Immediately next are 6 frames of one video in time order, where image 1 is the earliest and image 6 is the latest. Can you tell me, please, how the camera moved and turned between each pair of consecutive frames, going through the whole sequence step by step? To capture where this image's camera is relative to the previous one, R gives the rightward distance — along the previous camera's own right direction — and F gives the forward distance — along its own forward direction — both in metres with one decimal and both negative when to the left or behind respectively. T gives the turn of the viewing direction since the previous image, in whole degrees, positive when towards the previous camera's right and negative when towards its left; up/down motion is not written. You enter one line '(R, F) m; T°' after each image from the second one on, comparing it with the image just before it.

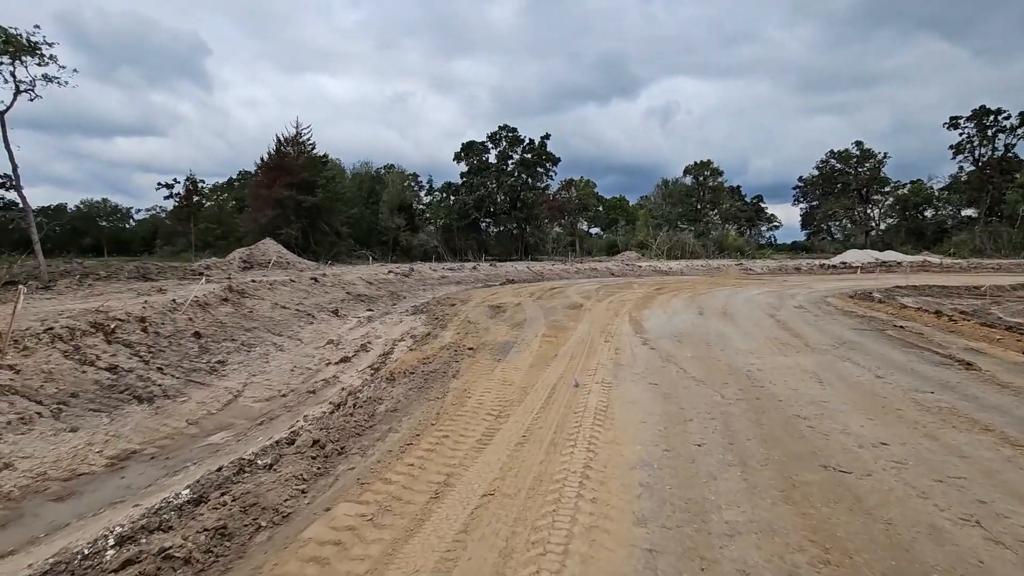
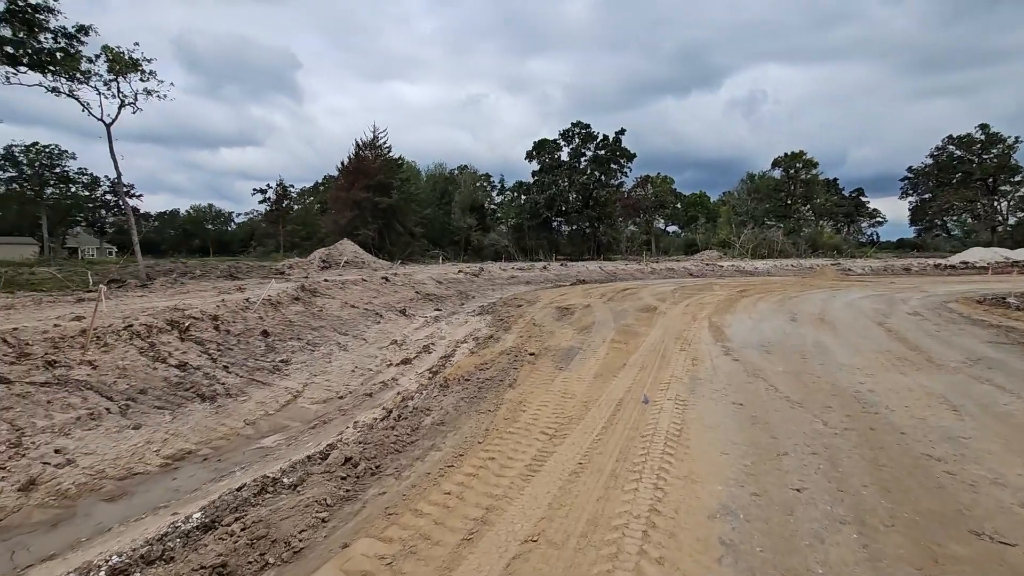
(+0.1, +0.5) m; -8°
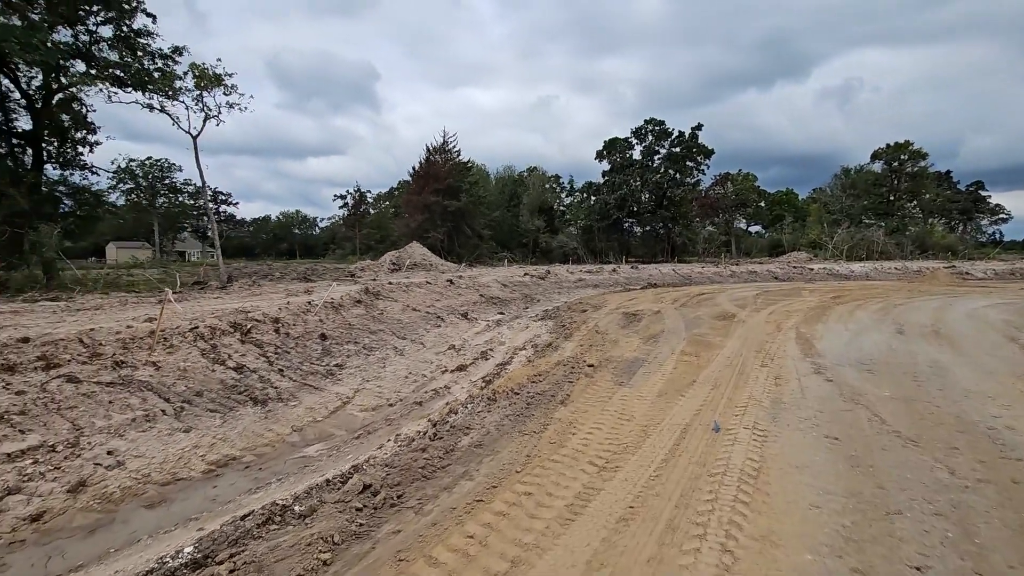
(+0.2, +0.4) m; -8°
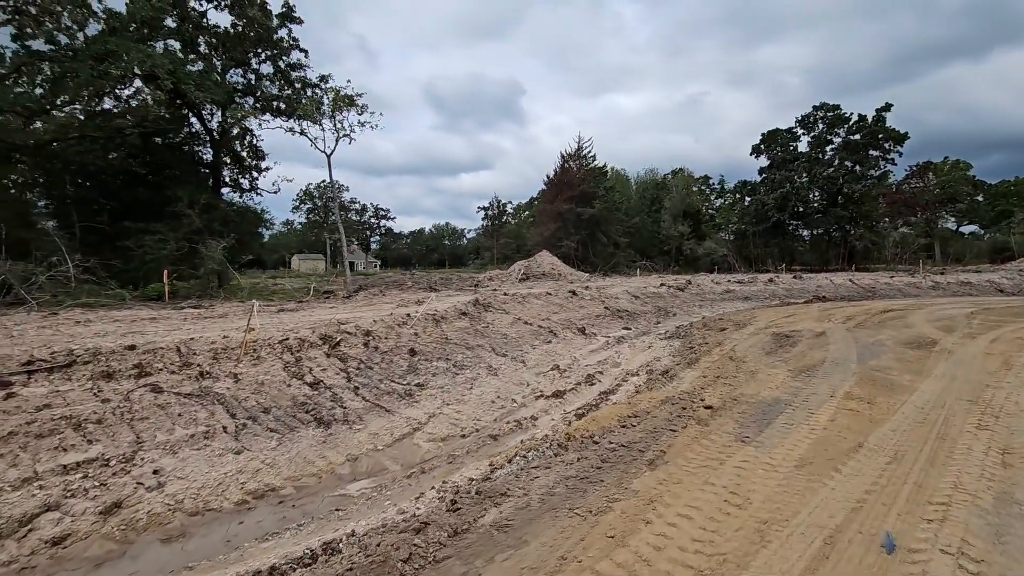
(+0.5, +1.0) m; -16°
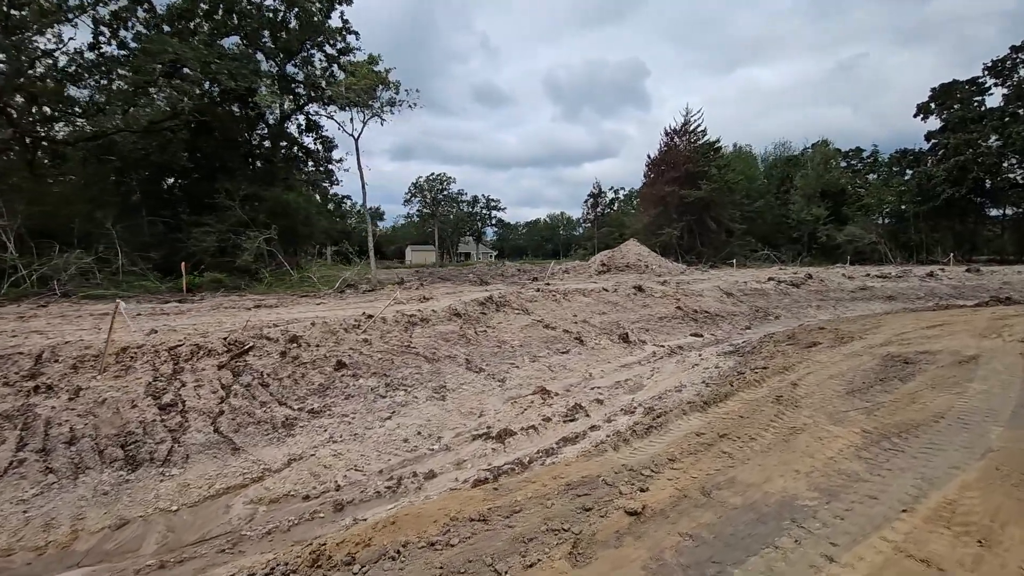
(+1.8, +2.0) m; -14°
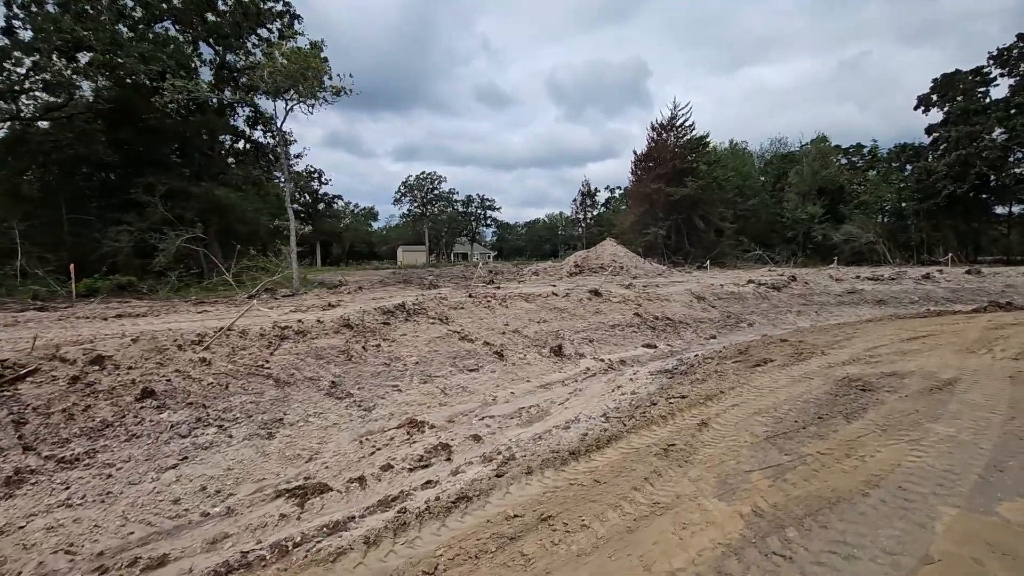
(+1.4, +1.1) m; -1°
